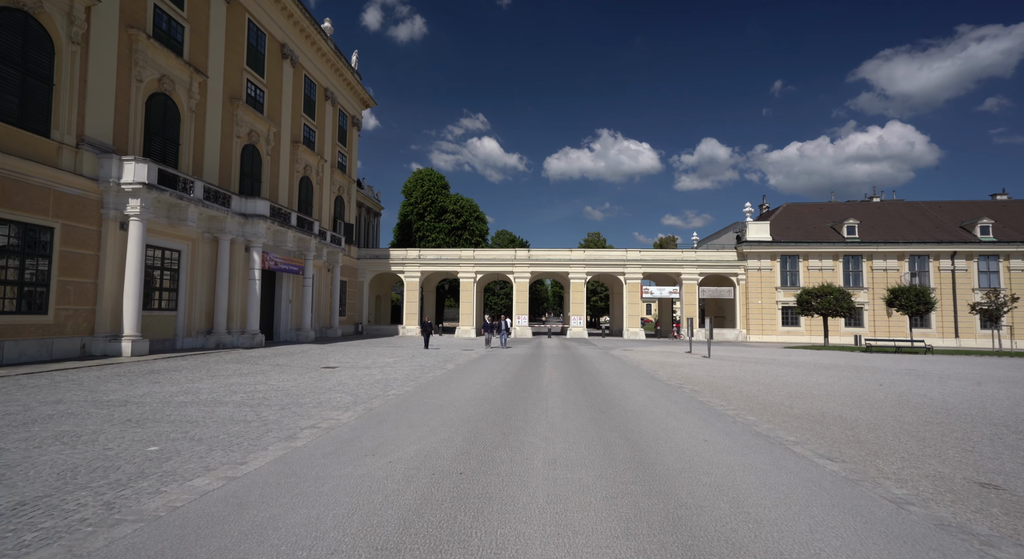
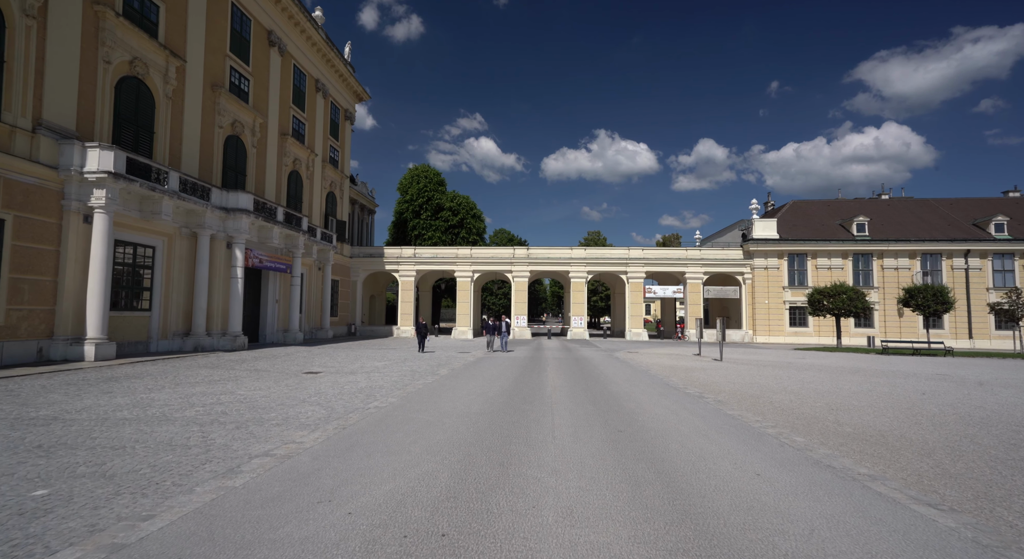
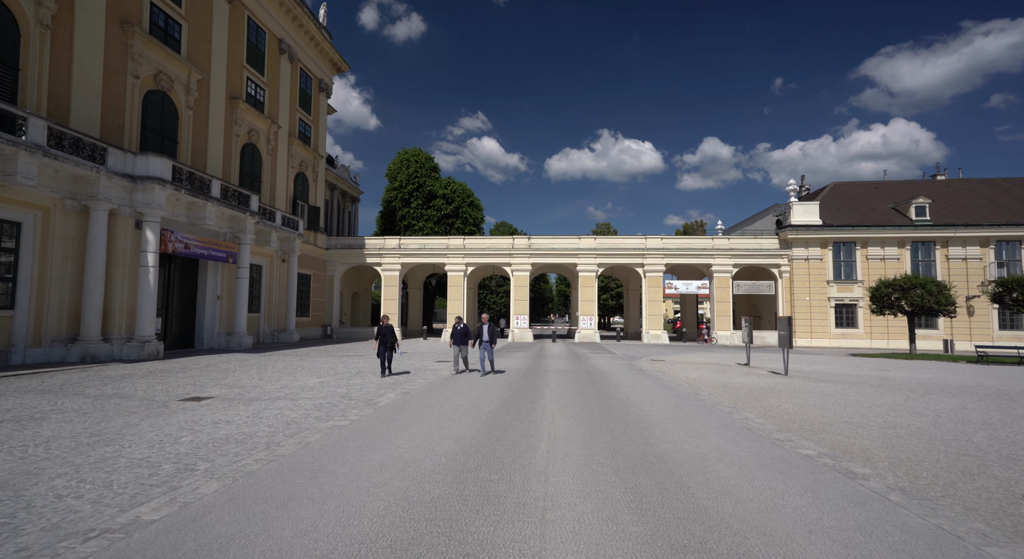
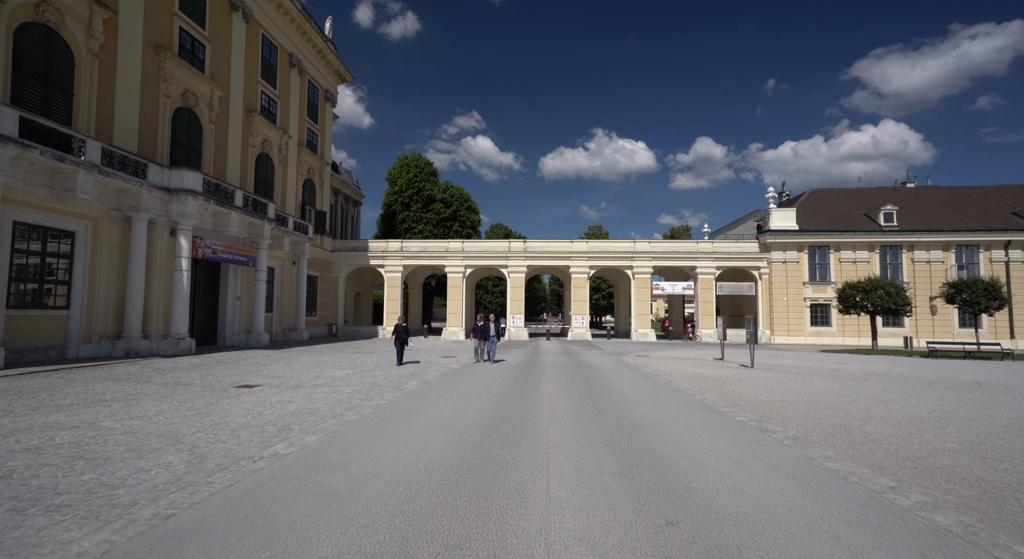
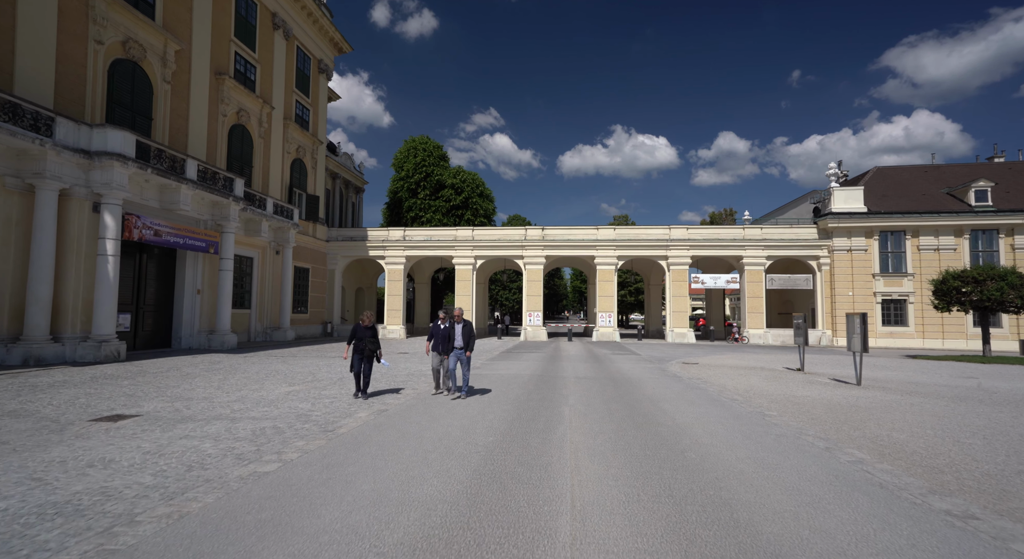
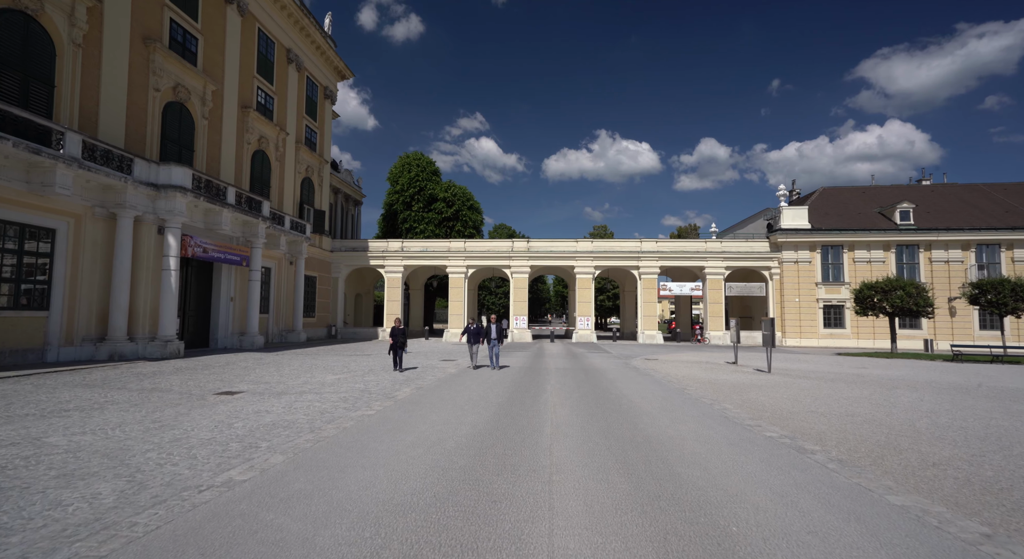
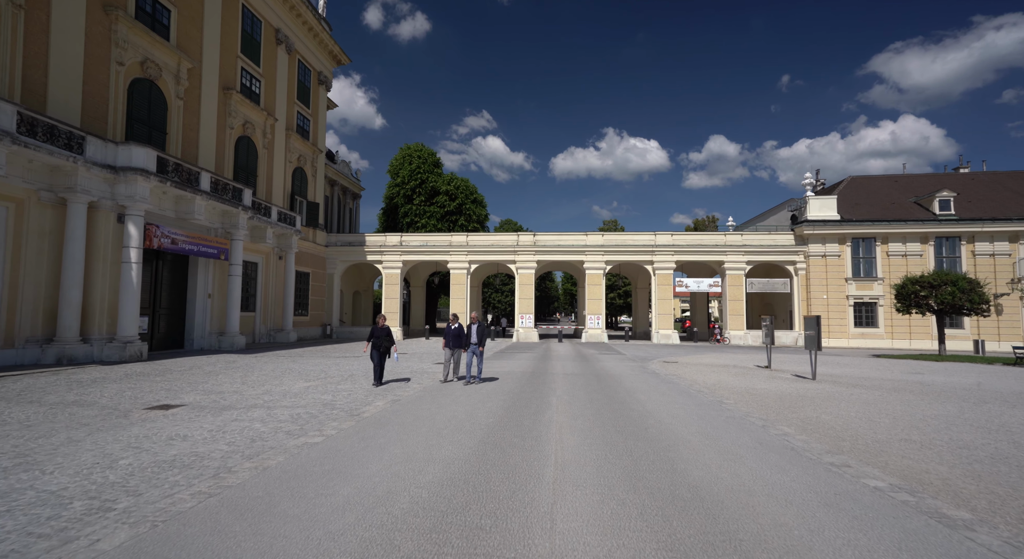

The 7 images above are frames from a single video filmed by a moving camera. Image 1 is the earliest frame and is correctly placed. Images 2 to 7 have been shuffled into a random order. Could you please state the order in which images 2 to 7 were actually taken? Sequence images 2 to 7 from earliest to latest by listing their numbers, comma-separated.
2, 4, 6, 3, 7, 5
